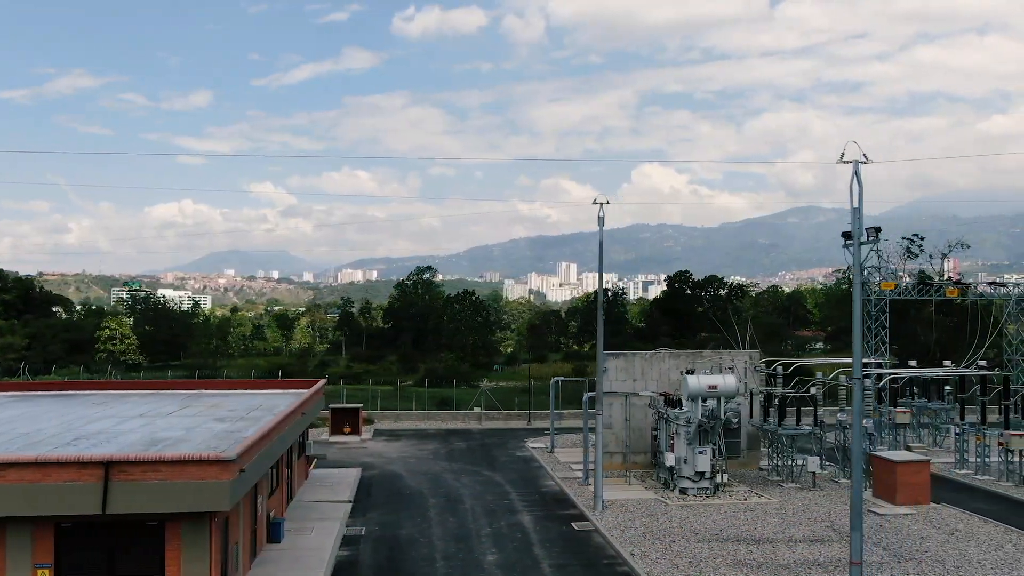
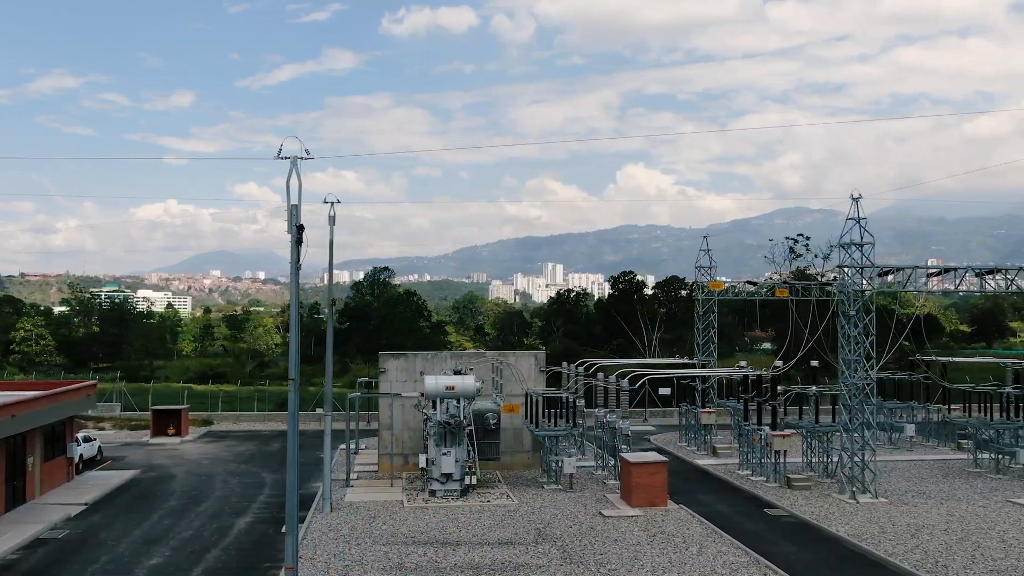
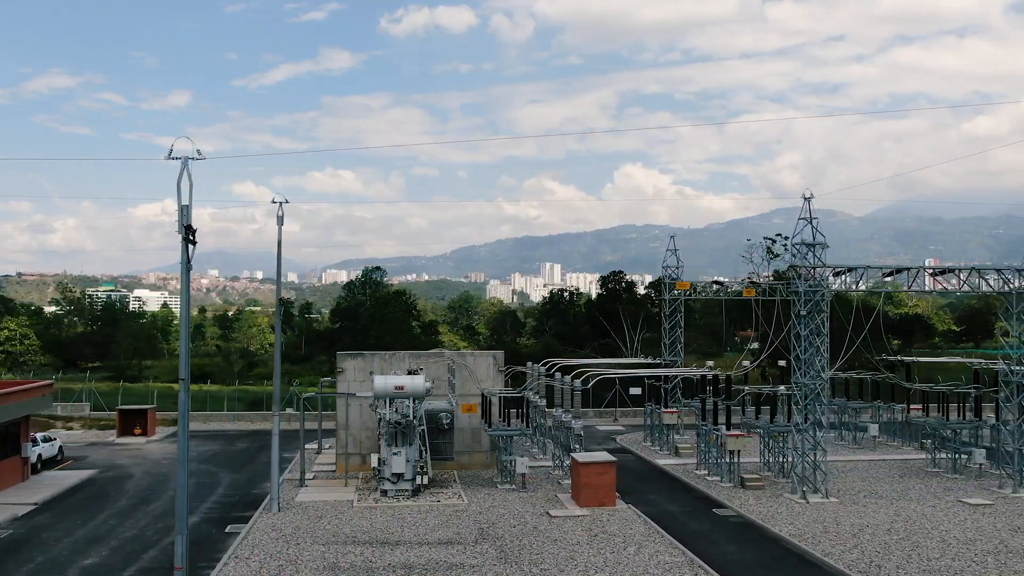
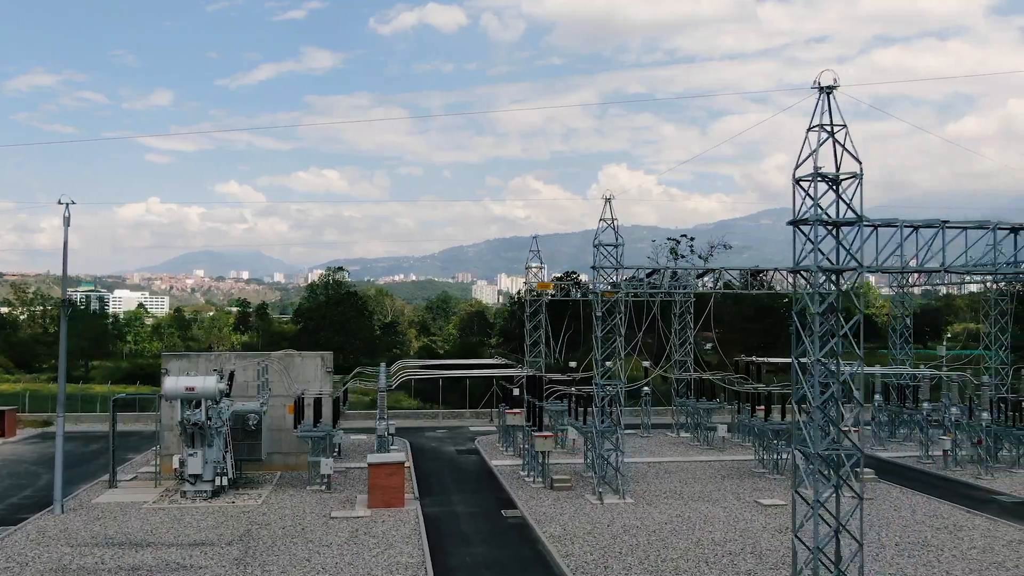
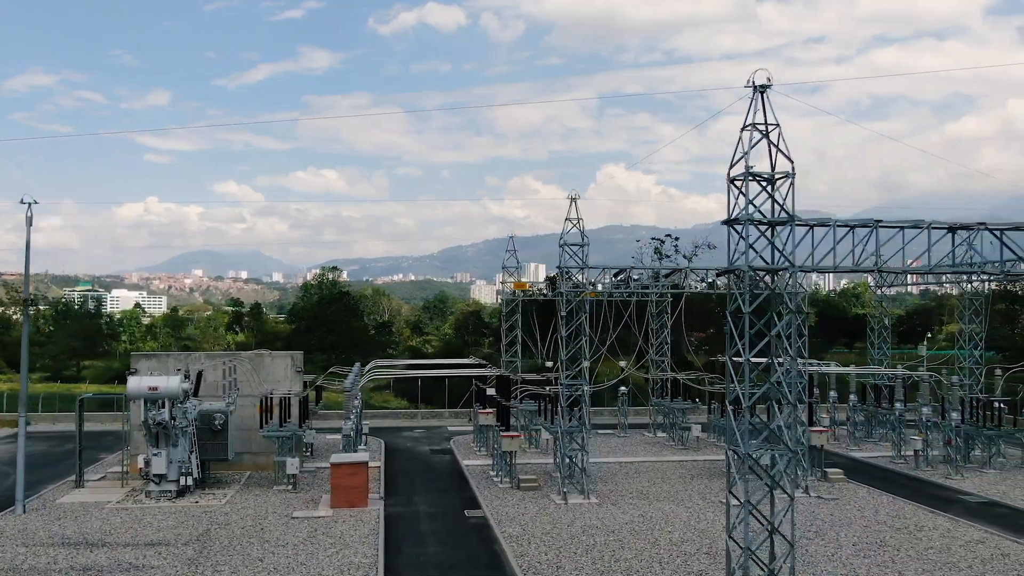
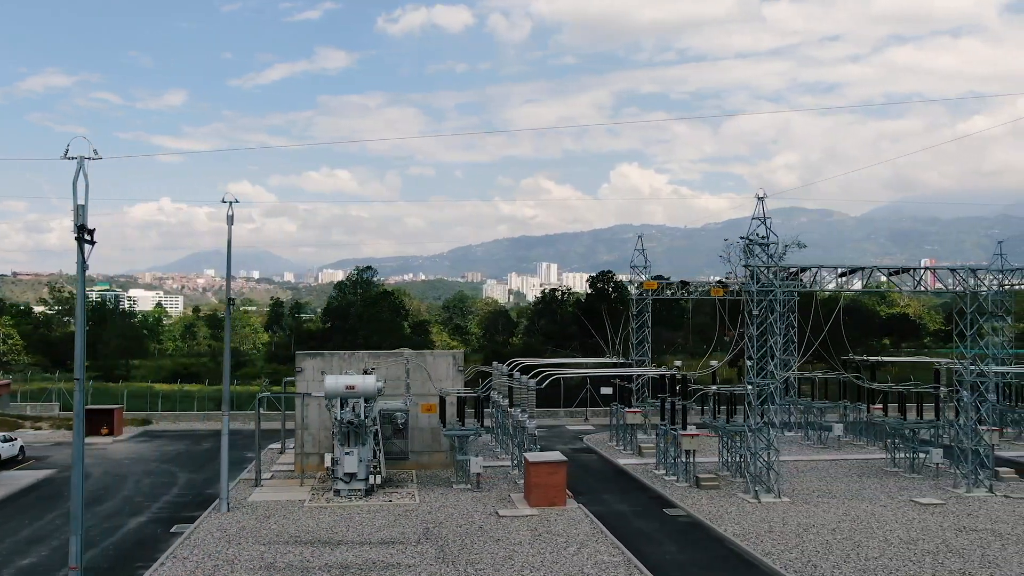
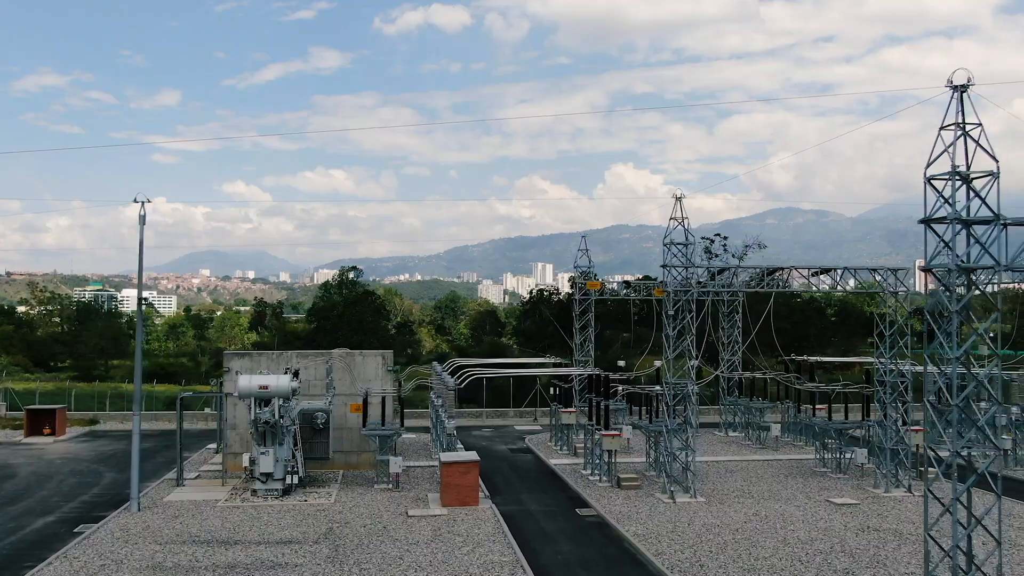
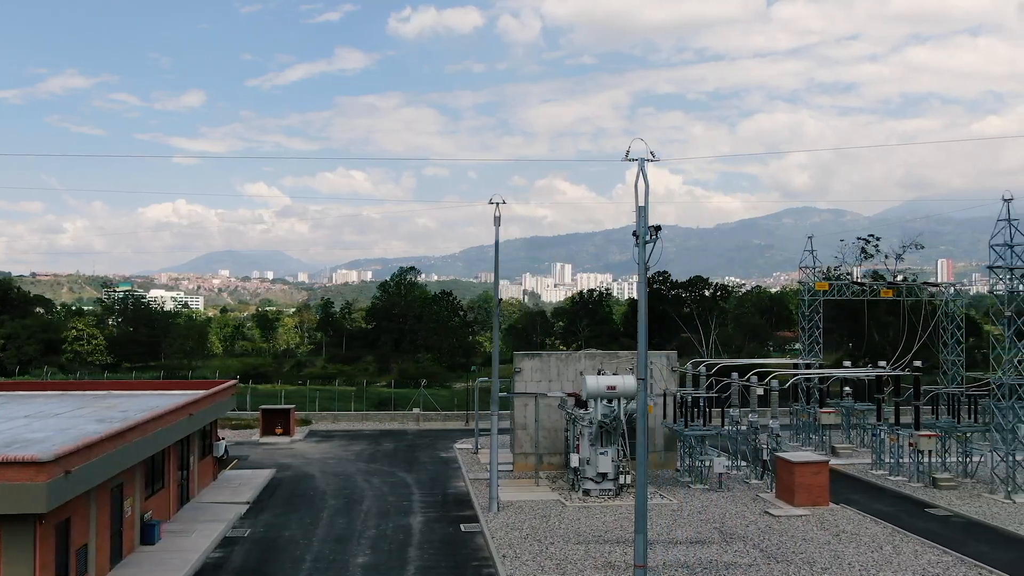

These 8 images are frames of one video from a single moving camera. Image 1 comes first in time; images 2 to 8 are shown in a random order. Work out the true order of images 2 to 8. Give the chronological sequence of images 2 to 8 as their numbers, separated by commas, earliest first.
8, 2, 3, 6, 7, 4, 5
